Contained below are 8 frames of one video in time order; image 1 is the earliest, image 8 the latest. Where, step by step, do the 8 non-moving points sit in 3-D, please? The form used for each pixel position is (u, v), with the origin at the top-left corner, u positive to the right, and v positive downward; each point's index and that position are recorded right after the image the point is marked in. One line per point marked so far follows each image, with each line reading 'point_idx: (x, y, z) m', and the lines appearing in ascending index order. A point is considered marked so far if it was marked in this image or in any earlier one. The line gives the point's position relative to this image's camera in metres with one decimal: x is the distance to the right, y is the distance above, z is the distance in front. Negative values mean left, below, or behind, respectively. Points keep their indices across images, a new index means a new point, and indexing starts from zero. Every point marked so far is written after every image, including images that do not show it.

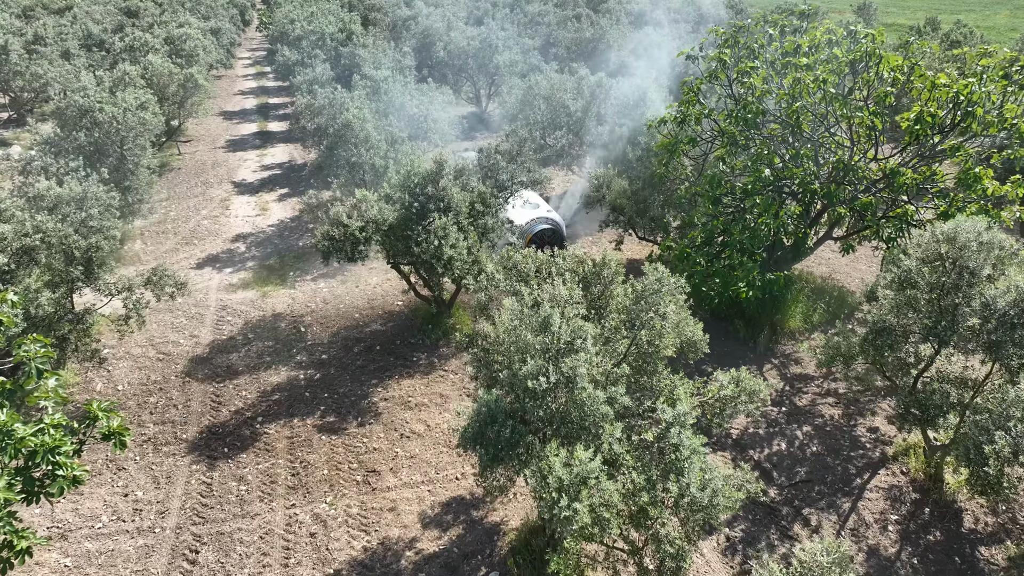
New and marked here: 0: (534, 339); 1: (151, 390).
0: (+0.3, -0.6, +8.2) m
1: (-6.9, -2.0, +13.5) m
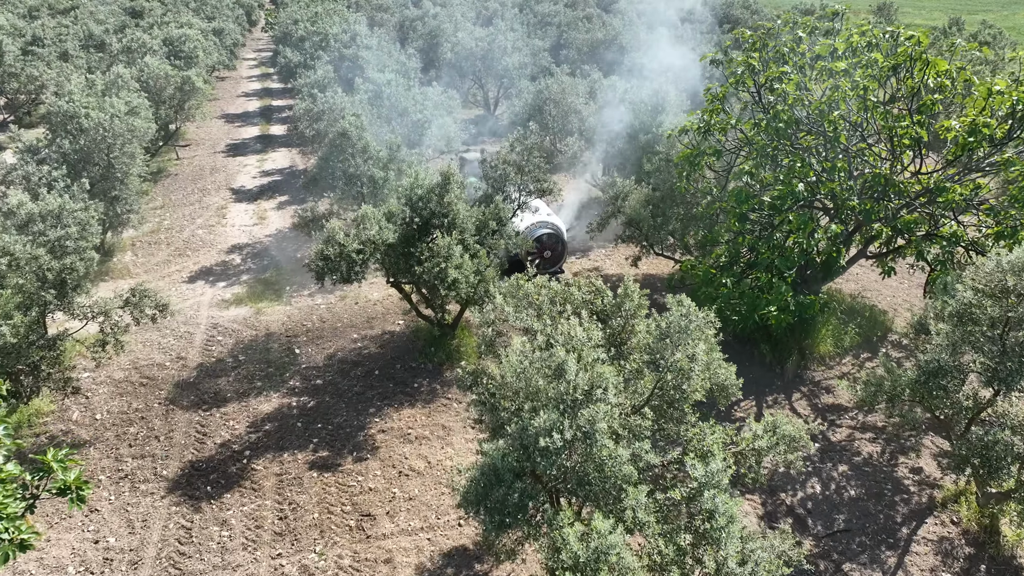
0: (+0.3, -1.0, +7.2) m
1: (-6.8, -2.3, +12.5) m
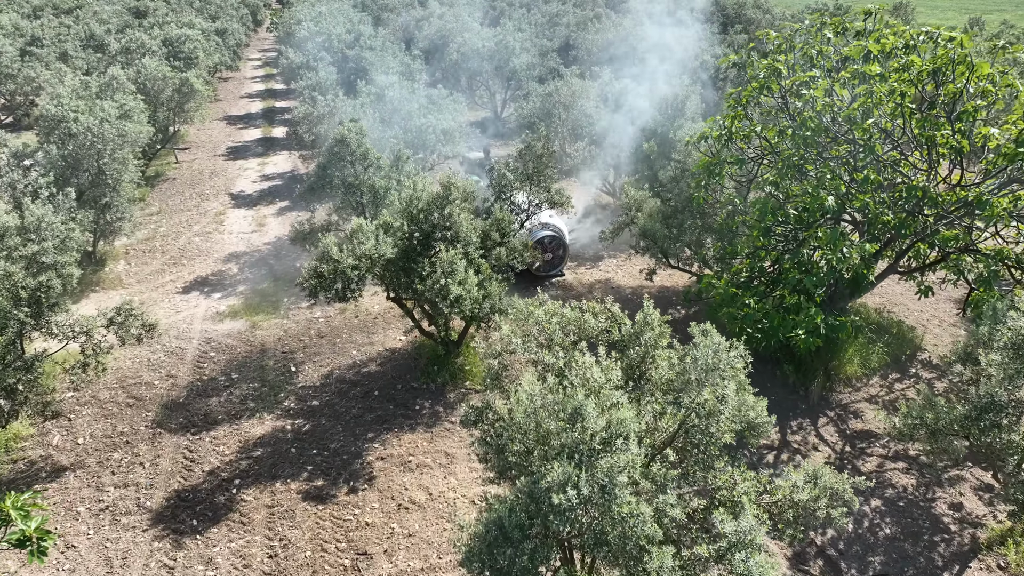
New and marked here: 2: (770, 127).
0: (+0.4, -1.3, +6.4) m
1: (-6.7, -2.6, +11.8) m
2: (+4.4, +2.7, +11.9) m
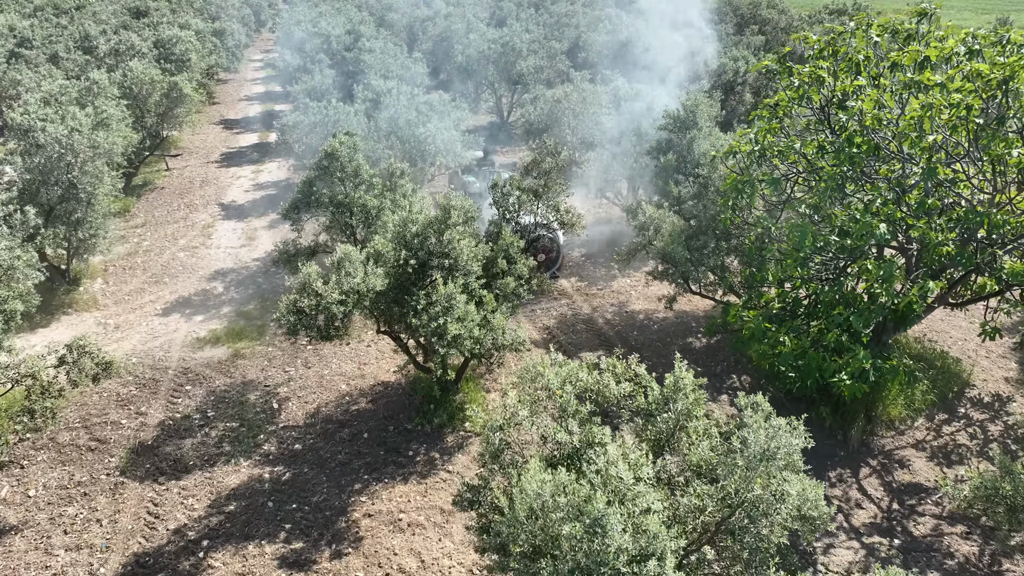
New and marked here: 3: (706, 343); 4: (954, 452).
0: (+0.4, -1.8, +5.0) m
1: (-6.6, -3.1, +10.5) m
2: (+4.4, +2.2, +10.5) m
3: (+3.9, -1.1, +14.3) m
4: (+7.3, -2.7, +11.6) m
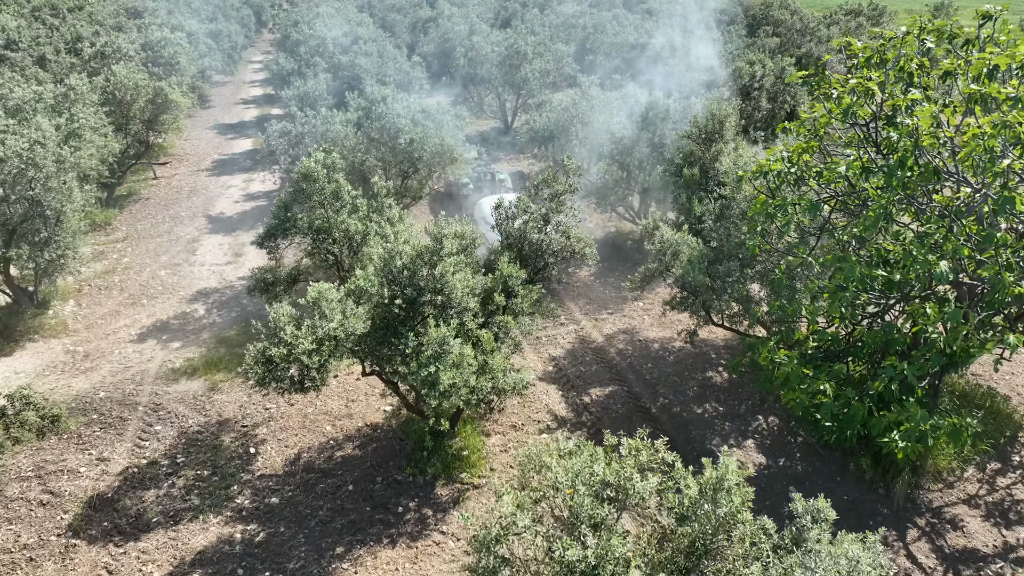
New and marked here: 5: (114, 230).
0: (+0.4, -2.4, +3.8) m
1: (-6.6, -3.6, +9.3) m
2: (+4.5, +1.6, +9.2) m
3: (+4.0, -1.7, +13.0) m
4: (+7.3, -3.3, +10.3) m
5: (-11.2, +1.6, +19.7) m
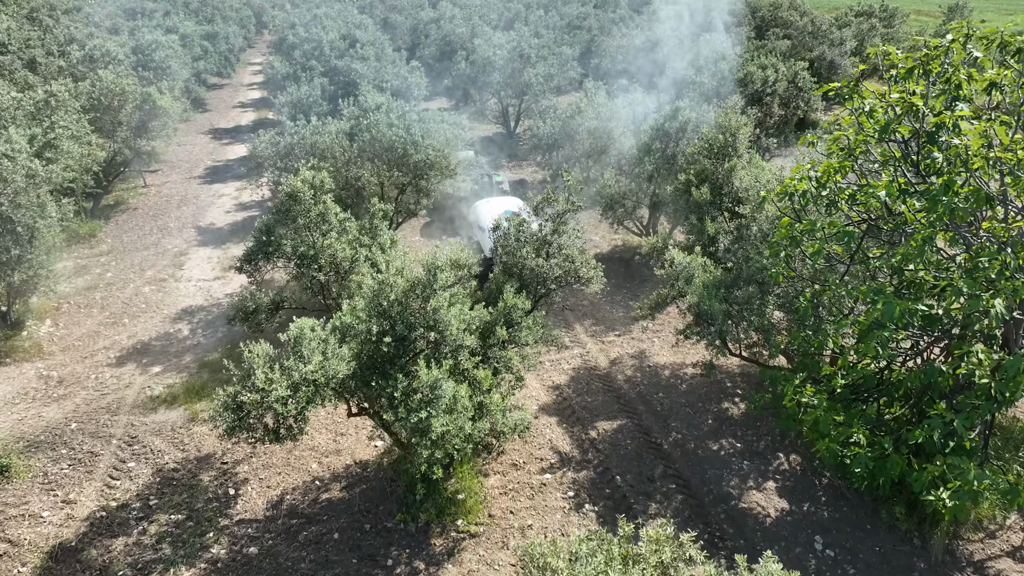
0: (+0.4, -2.8, +2.9) m
1: (-6.6, -4.0, +8.5) m
2: (+4.5, +1.2, +8.3) m
3: (+4.0, -2.1, +12.1) m
4: (+7.3, -3.7, +9.4) m
5: (-11.1, +1.2, +18.9) m
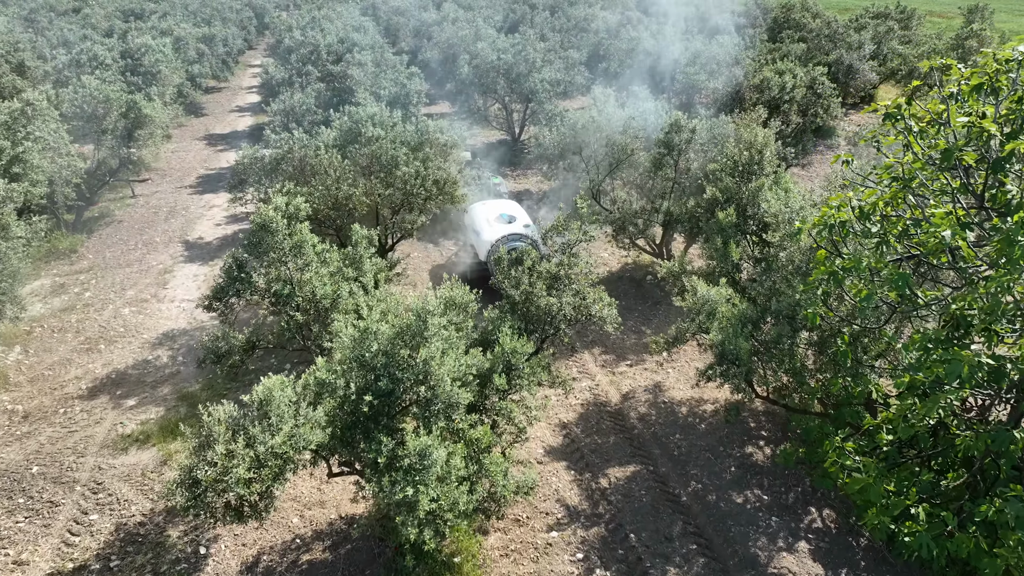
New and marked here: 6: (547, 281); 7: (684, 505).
0: (+0.4, -3.3, +1.8) m
1: (-6.6, -4.5, +7.4) m
2: (+4.5, +0.7, +7.2) m
3: (+4.0, -2.6, +11.0) m
4: (+7.3, -4.2, +8.2) m
5: (-11.0, +0.8, +17.9) m
6: (+0.5, +0.1, +9.6) m
7: (+2.5, -3.1, +10.2) m
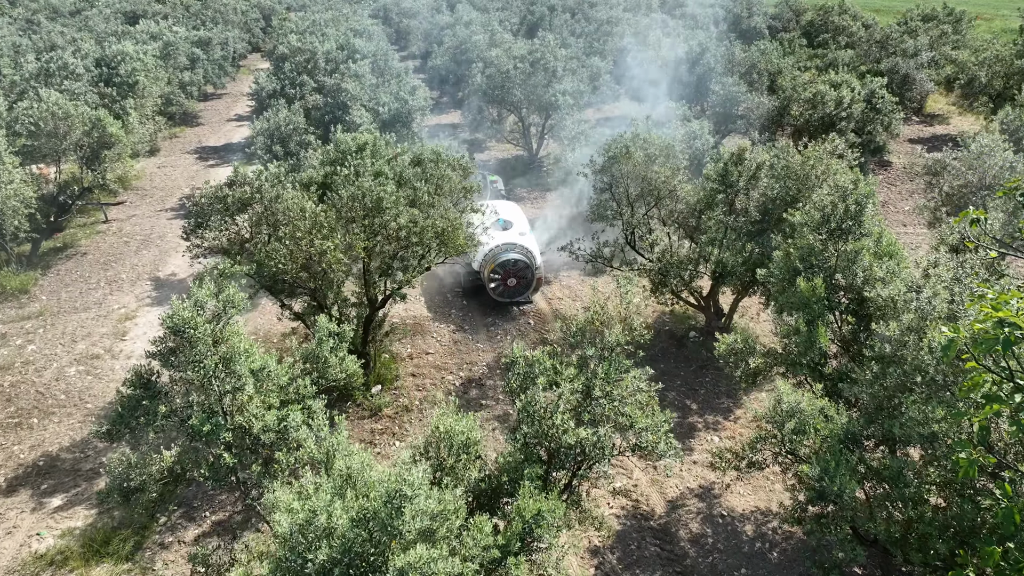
0: (+0.4, -4.4, -0.8) m
1: (-6.5, -5.6, +4.9) m
2: (+4.6, -0.5, +4.5) m
3: (+4.2, -3.8, +8.3) m
4: (+7.5, -5.4, +5.5) m
5: (-10.6, -0.3, +15.5) m
6: (+0.7, -1.0, +7.0) m
7: (+2.7, -4.3, +7.5) m
